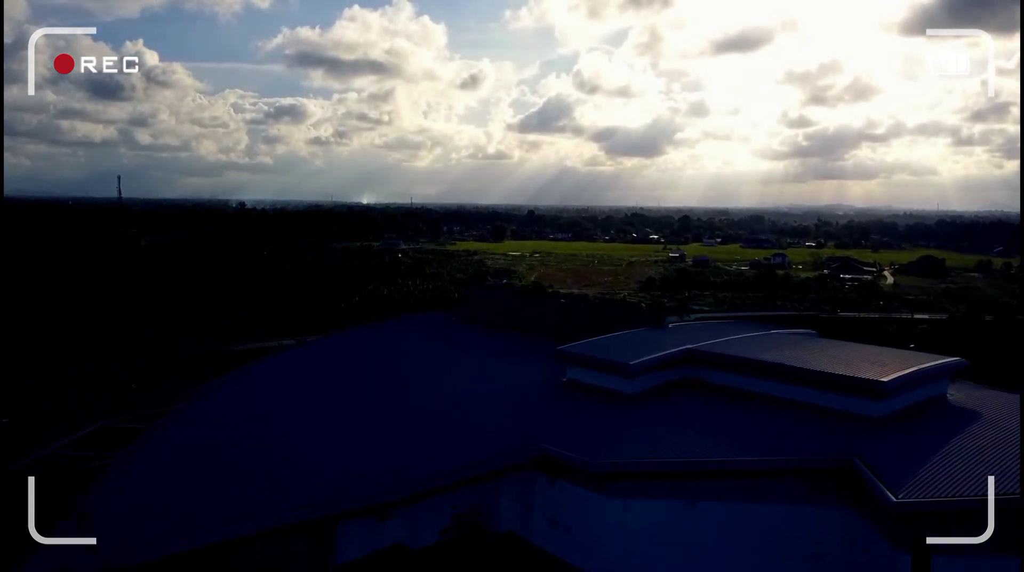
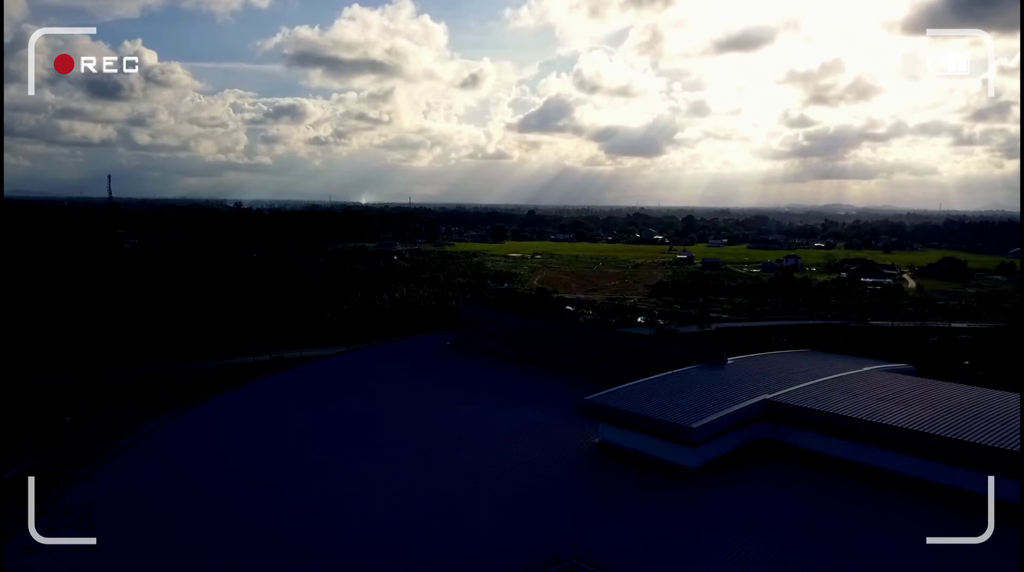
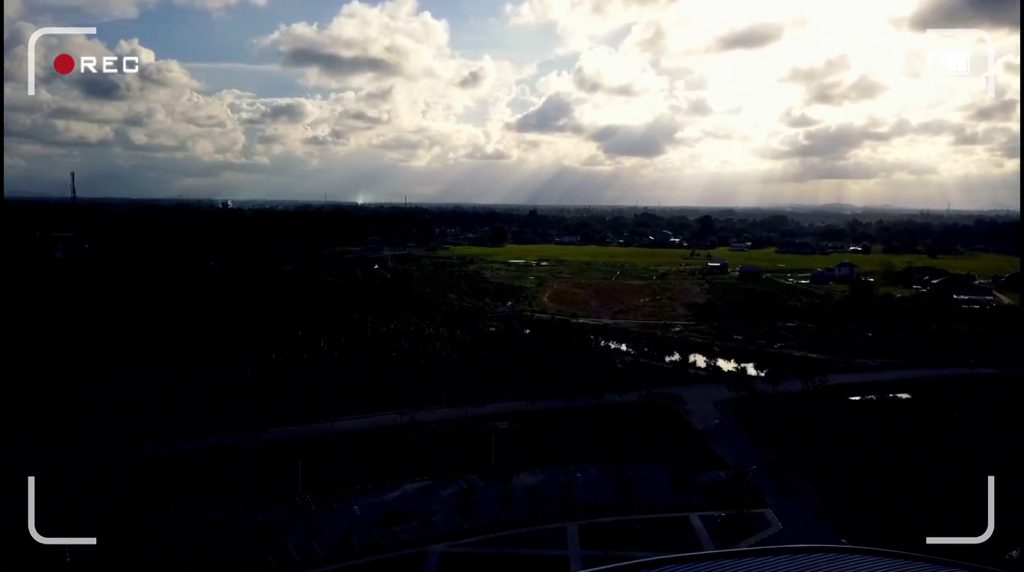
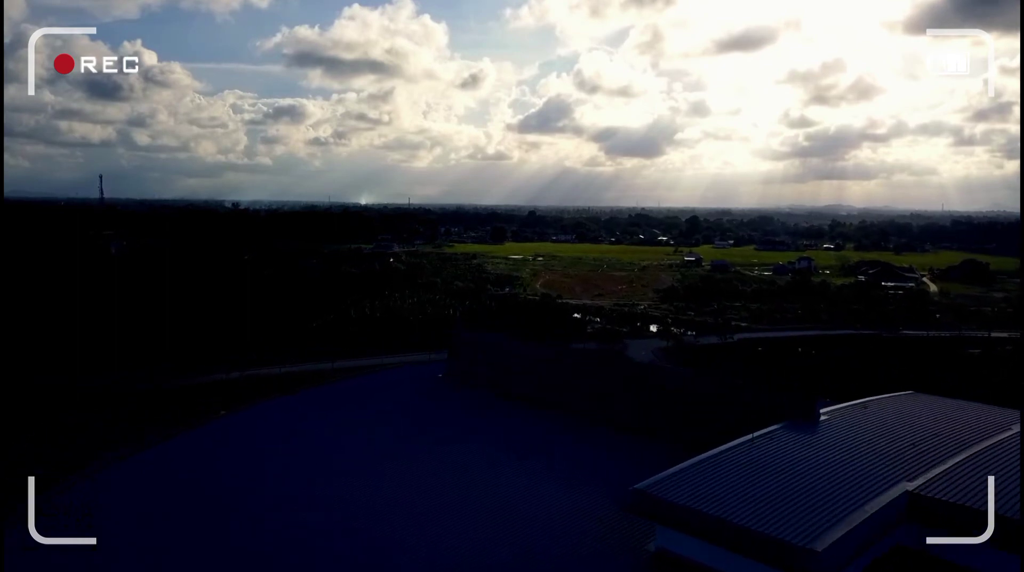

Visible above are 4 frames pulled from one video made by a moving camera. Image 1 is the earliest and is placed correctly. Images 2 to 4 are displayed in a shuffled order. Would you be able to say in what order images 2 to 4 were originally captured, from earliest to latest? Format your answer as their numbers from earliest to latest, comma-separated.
2, 4, 3
